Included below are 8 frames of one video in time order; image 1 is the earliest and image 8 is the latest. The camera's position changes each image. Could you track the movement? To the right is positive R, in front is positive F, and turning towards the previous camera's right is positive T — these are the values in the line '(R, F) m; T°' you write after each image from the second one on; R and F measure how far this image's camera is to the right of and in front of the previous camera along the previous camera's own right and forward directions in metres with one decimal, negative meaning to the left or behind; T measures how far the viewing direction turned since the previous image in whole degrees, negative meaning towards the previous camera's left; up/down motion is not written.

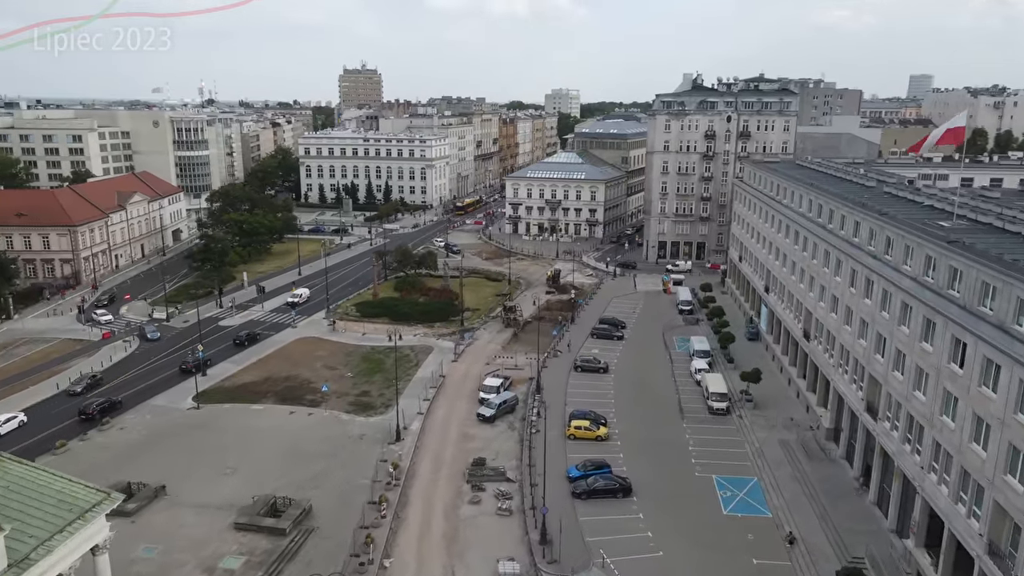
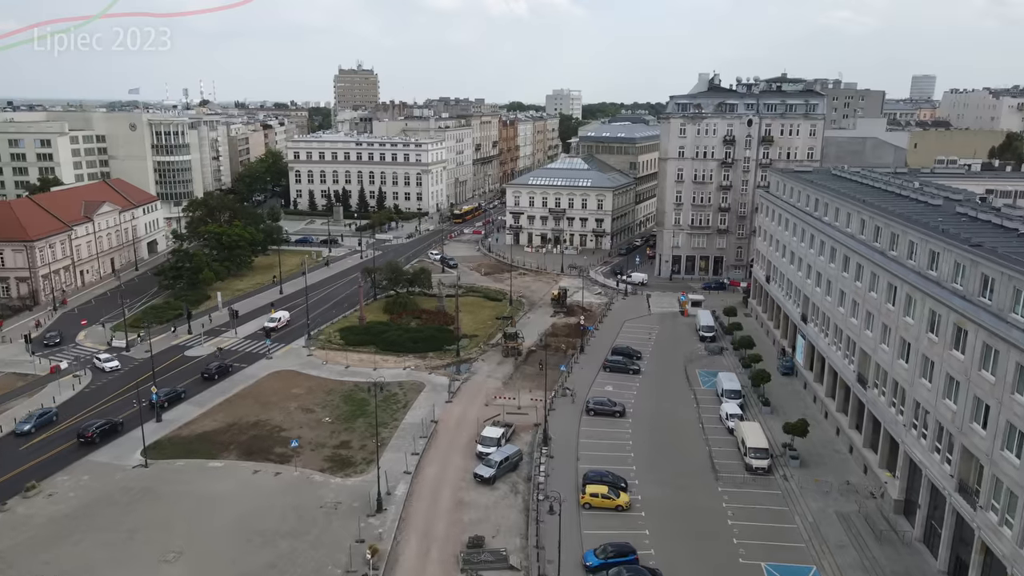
(-0.3, +8.7) m; 0°
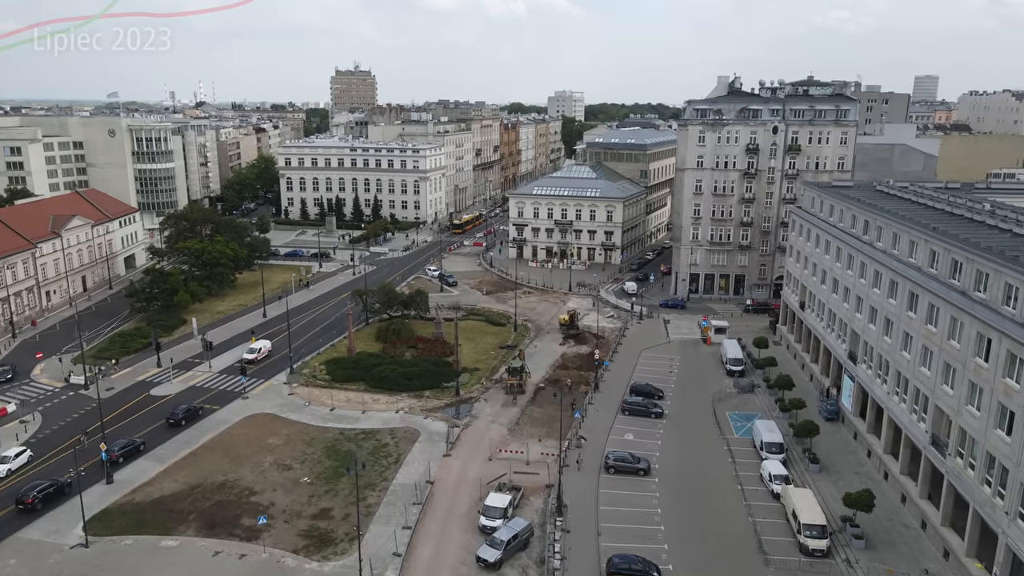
(-0.5, +7.8) m; 0°
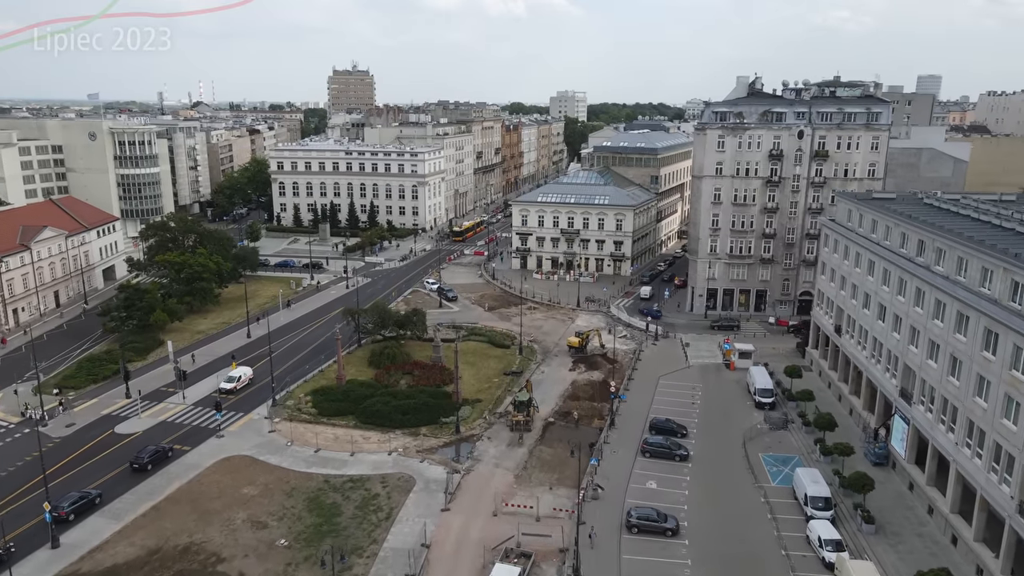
(-0.5, +6.5) m; 0°
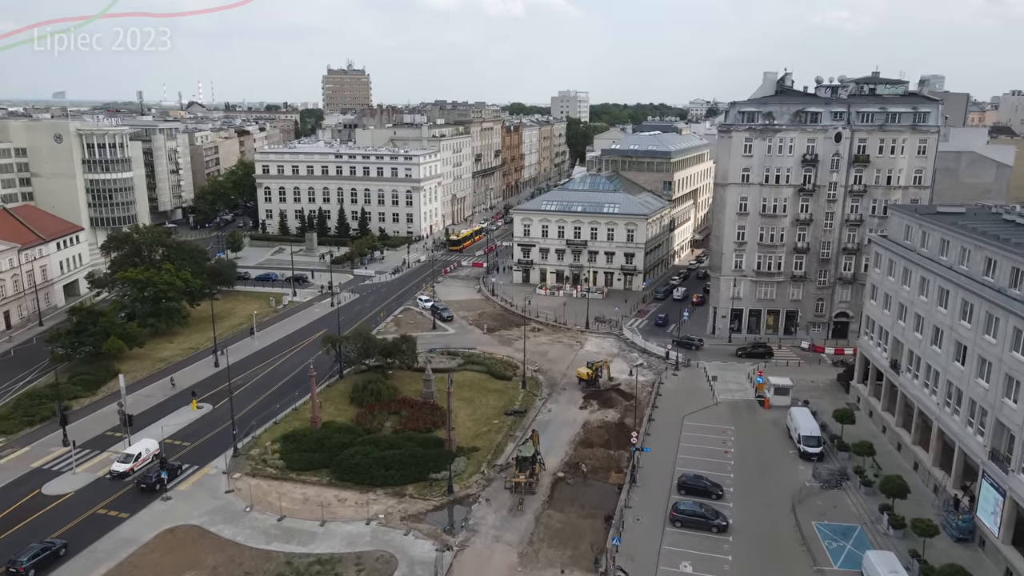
(-0.2, +9.0) m; 0°
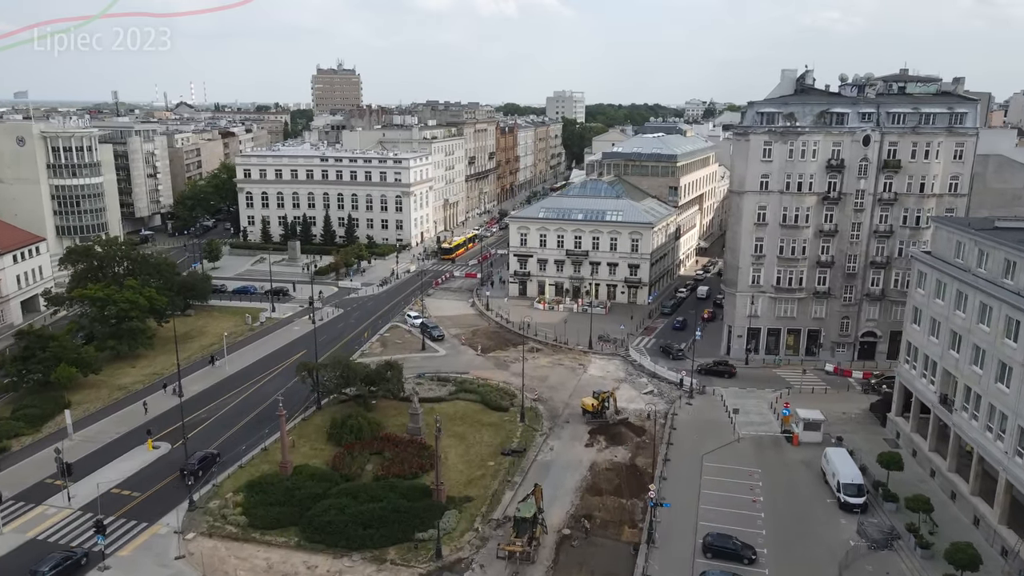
(-0.2, +6.8) m; 0°
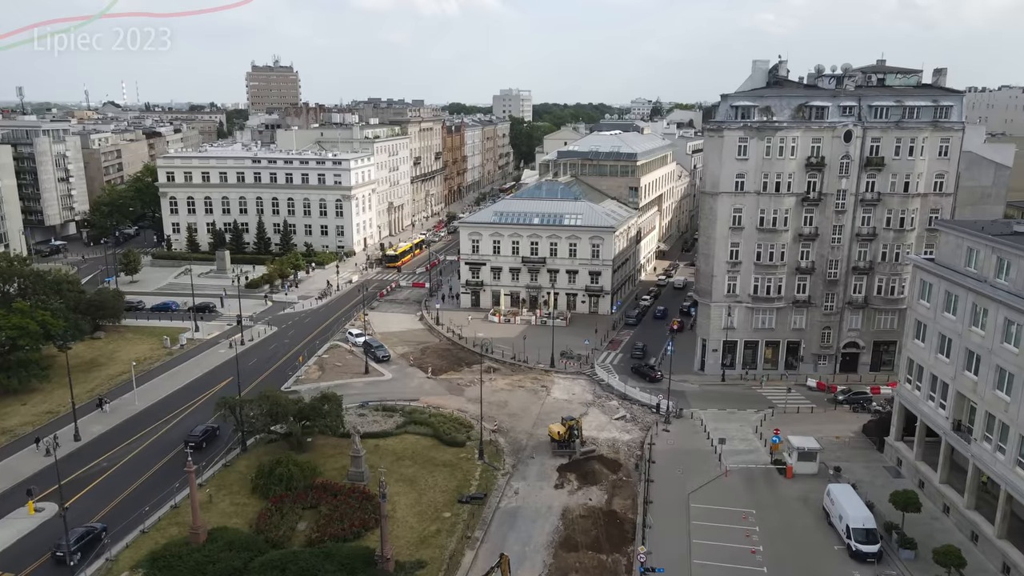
(-0.4, +7.3) m; +4°
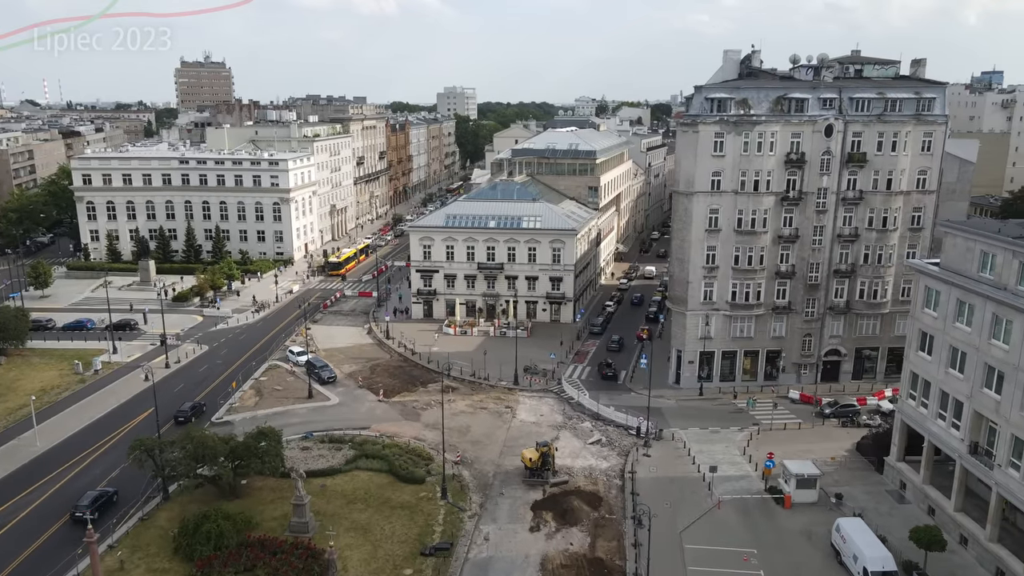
(-1.1, +6.0) m; +4°
